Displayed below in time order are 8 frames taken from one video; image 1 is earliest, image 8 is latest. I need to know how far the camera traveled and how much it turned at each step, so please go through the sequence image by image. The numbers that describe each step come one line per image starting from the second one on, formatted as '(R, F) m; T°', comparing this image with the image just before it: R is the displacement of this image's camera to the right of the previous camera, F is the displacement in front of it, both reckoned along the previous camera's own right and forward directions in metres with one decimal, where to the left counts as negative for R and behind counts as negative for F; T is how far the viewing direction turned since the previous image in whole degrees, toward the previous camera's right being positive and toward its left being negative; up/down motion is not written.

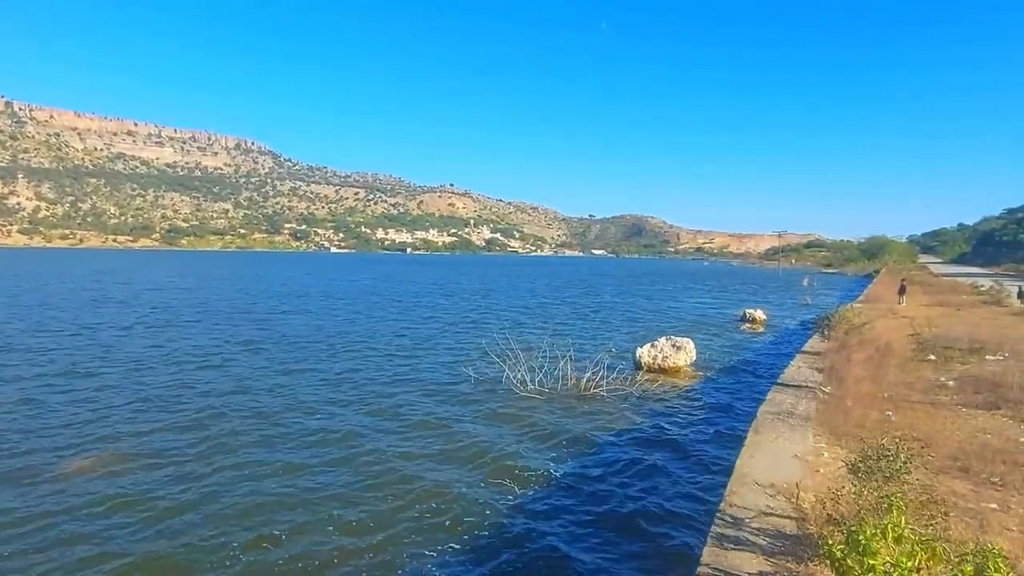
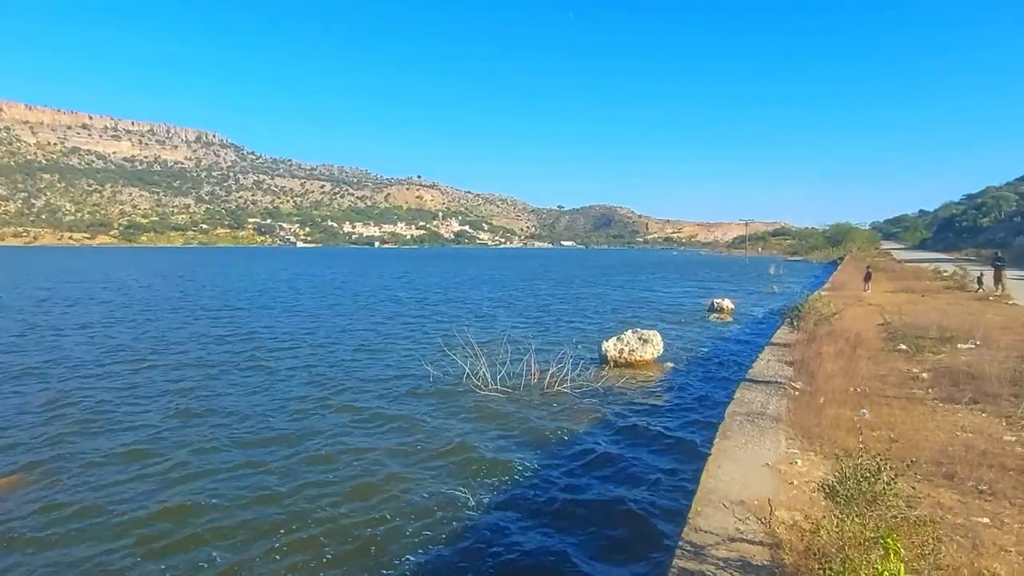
(+0.3, +0.8) m; +3°
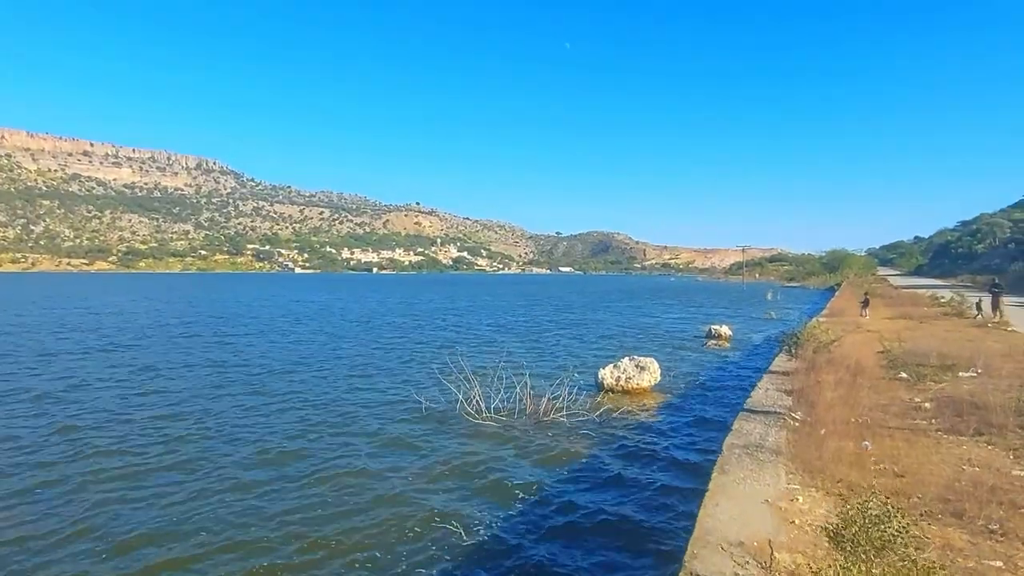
(+0.1, +0.2) m; 0°
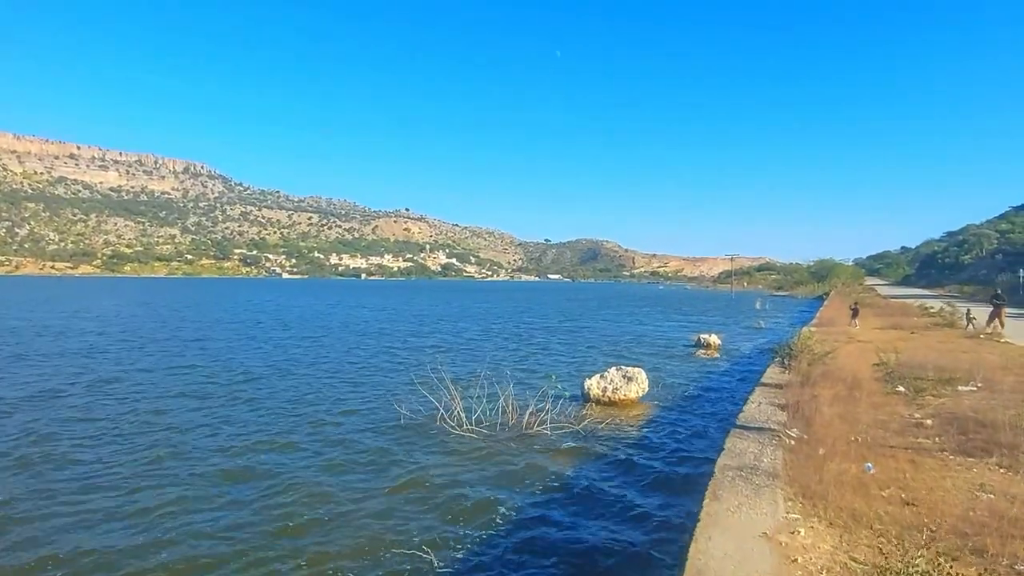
(+0.2, +0.6) m; +1°
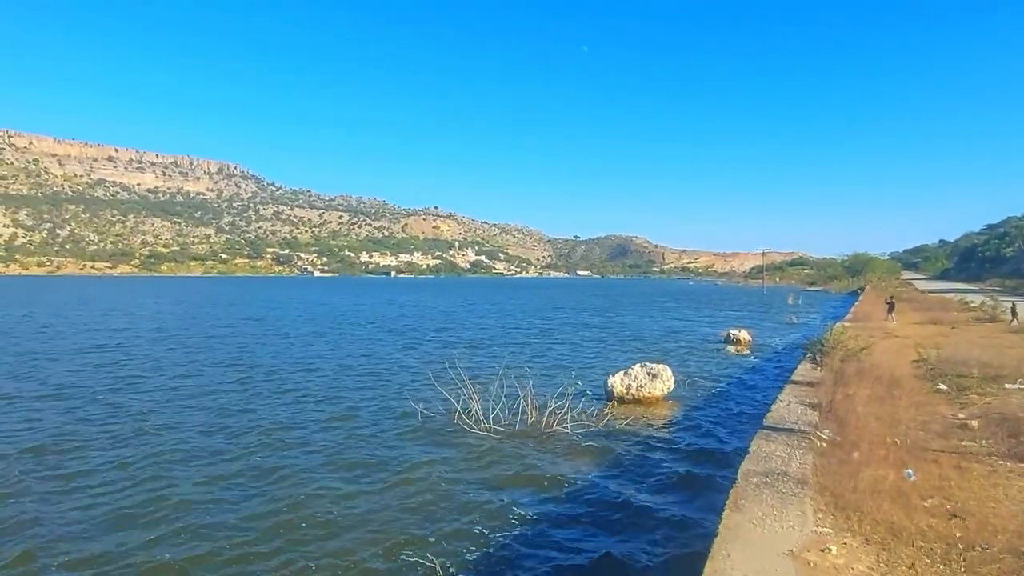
(+0.2, +0.4) m; -3°
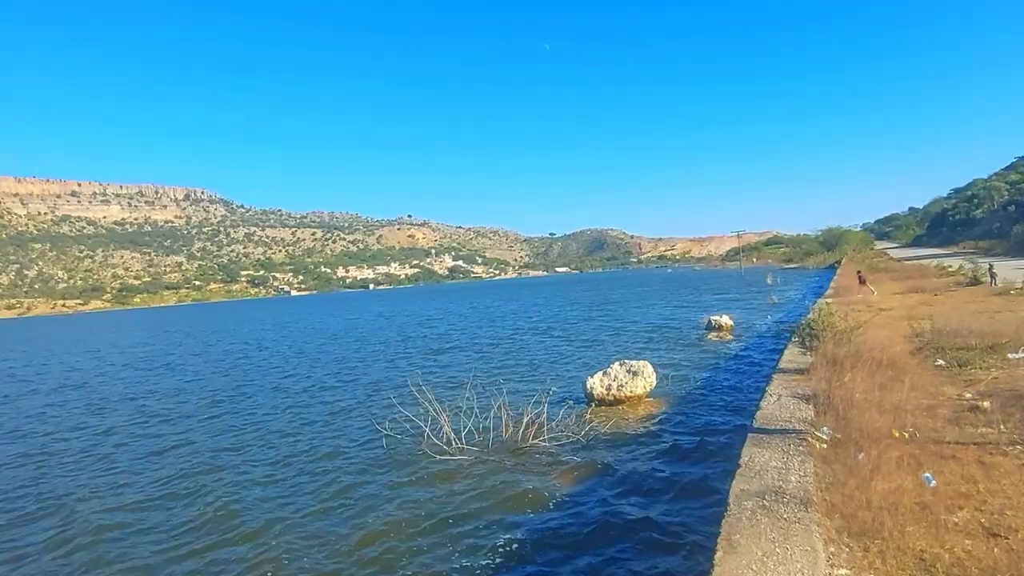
(+0.4, +1.0) m; +2°
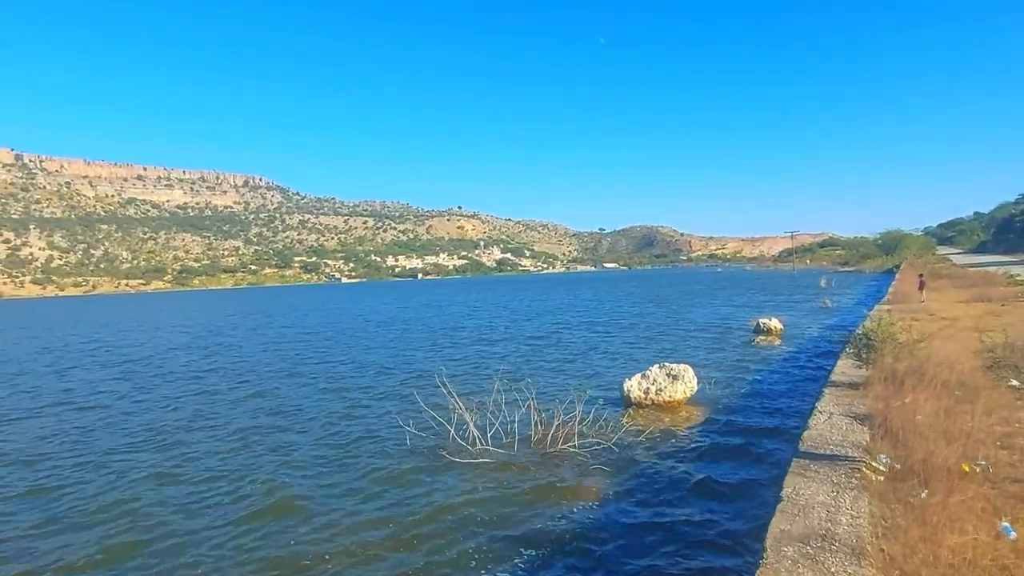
(+0.2, +0.5) m; -4°
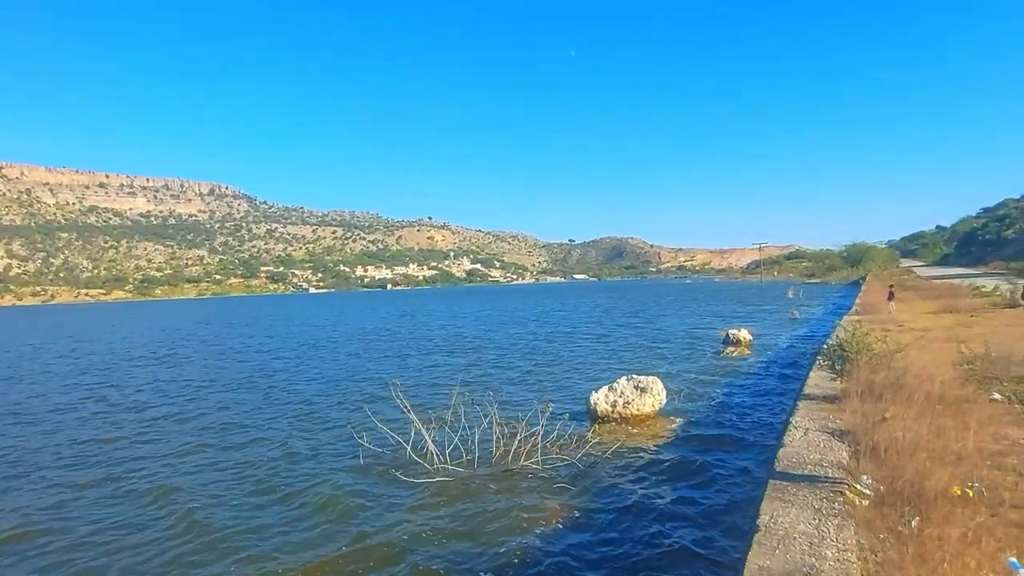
(+0.2, +0.6) m; +3°
